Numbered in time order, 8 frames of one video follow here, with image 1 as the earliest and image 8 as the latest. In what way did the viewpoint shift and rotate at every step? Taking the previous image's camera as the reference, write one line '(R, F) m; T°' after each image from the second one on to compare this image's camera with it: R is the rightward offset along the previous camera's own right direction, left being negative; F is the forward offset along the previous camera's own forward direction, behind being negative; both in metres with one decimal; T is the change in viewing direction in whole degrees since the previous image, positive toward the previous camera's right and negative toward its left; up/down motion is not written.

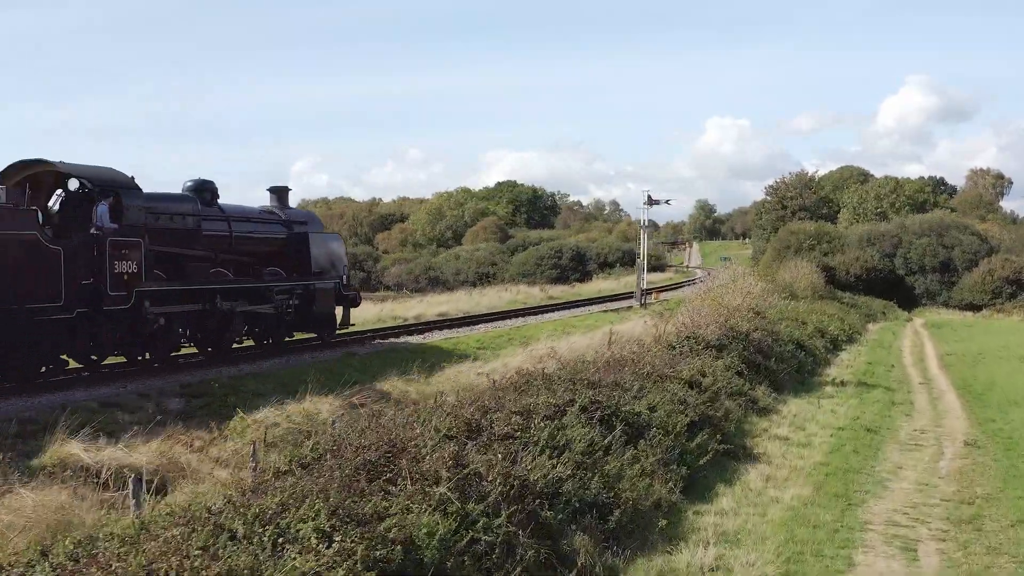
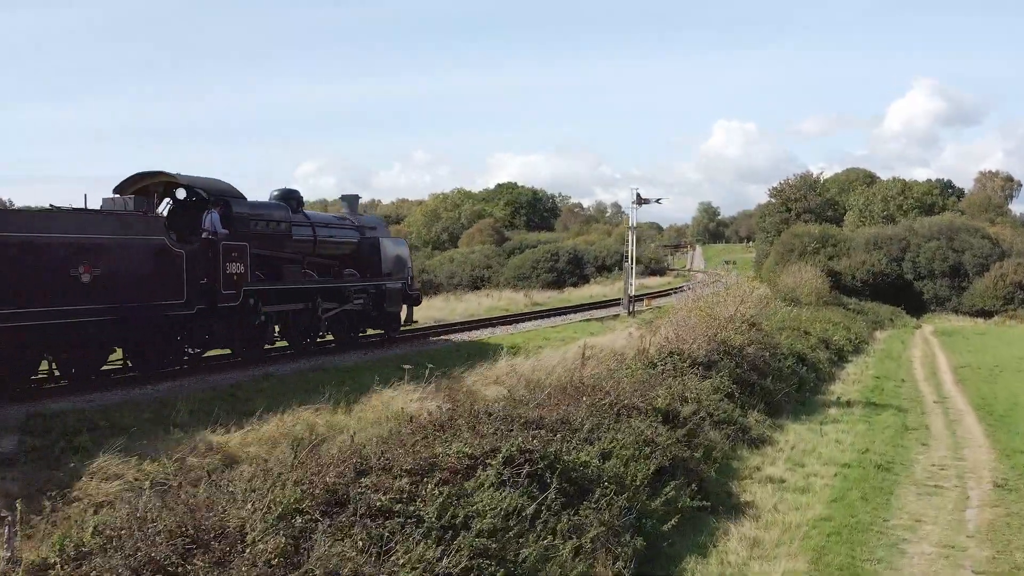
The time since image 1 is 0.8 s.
(+0.6, +2.3) m; 0°
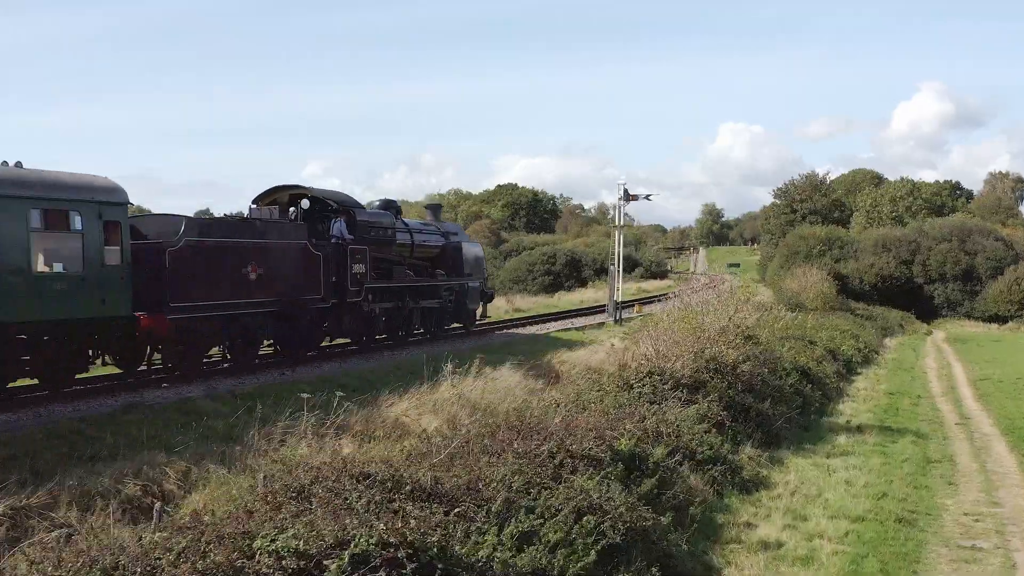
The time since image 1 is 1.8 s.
(+0.6, +2.4) m; 0°
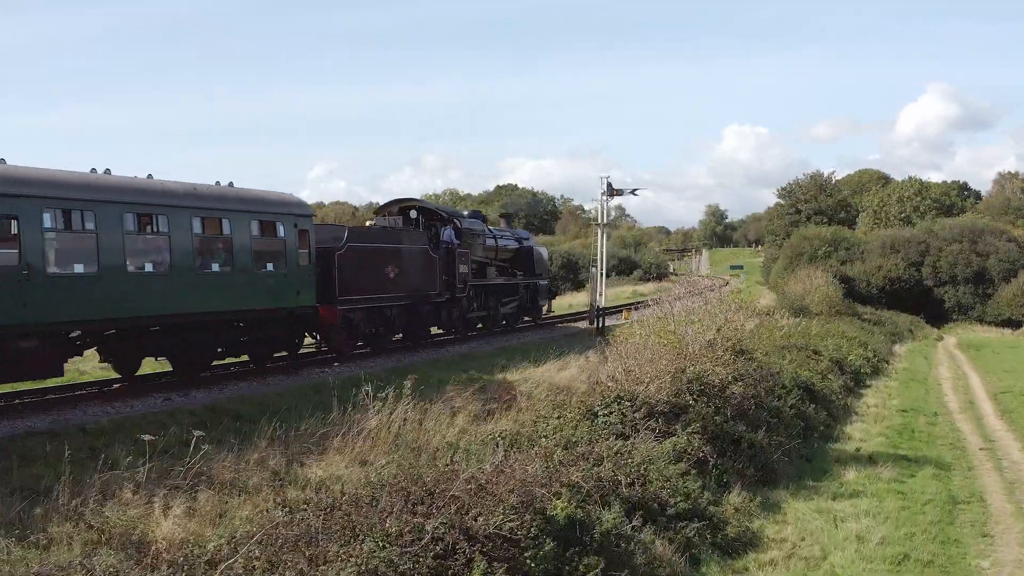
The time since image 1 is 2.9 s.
(+0.5, +2.3) m; 0°
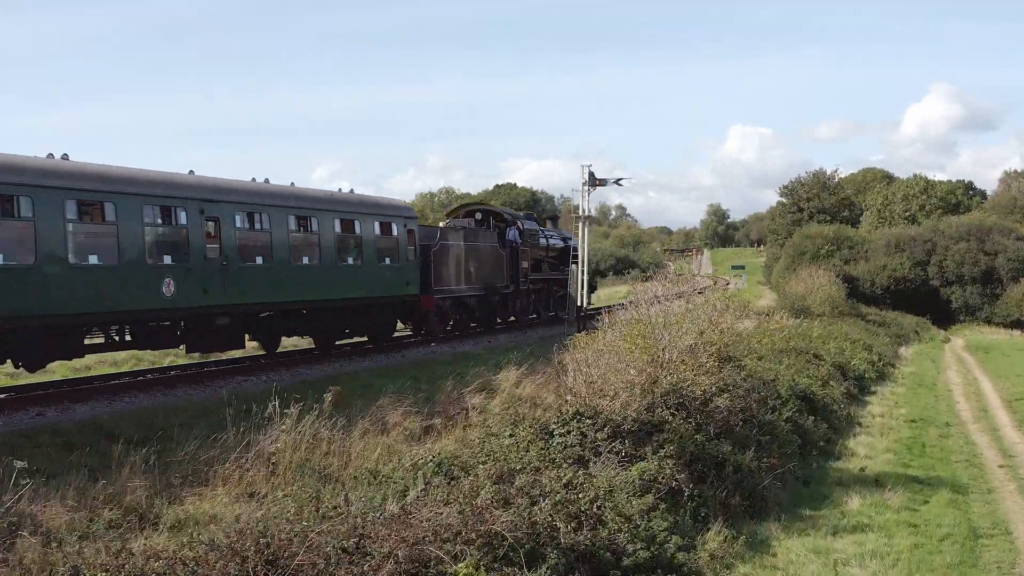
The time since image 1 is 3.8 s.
(+0.4, +1.7) m; 0°
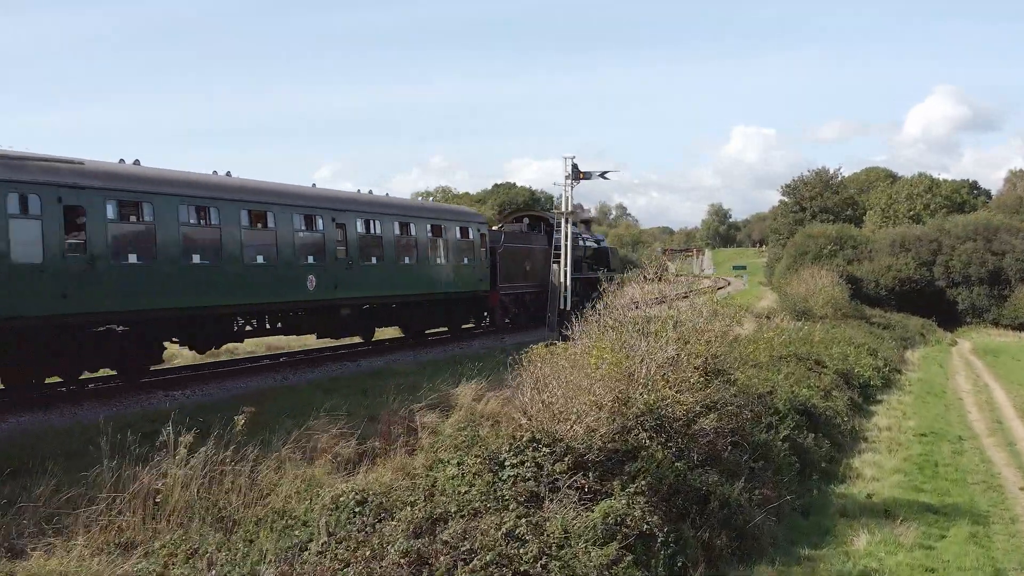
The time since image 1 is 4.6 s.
(+0.3, +1.4) m; 0°
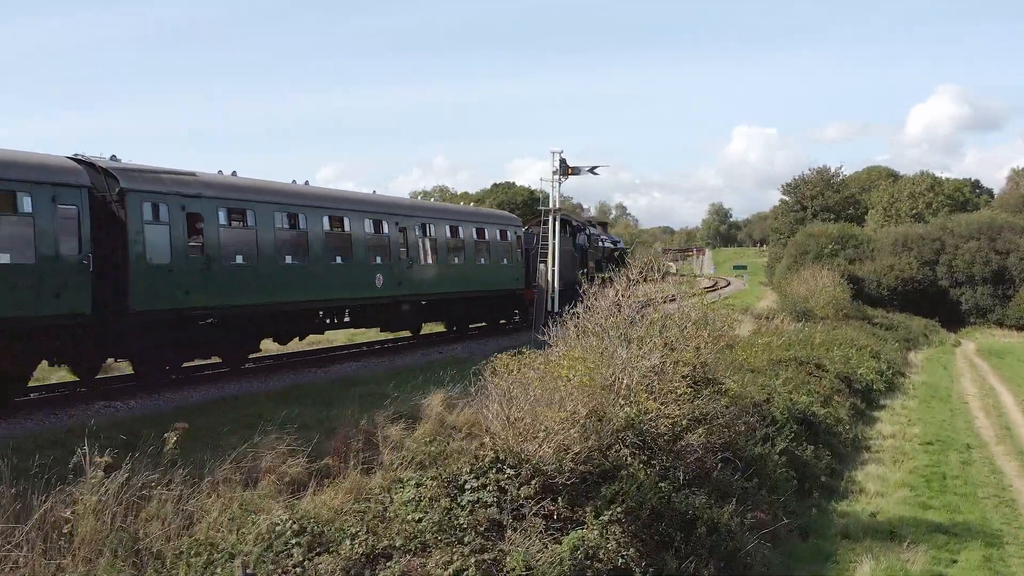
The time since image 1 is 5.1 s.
(+0.2, +0.8) m; 0°
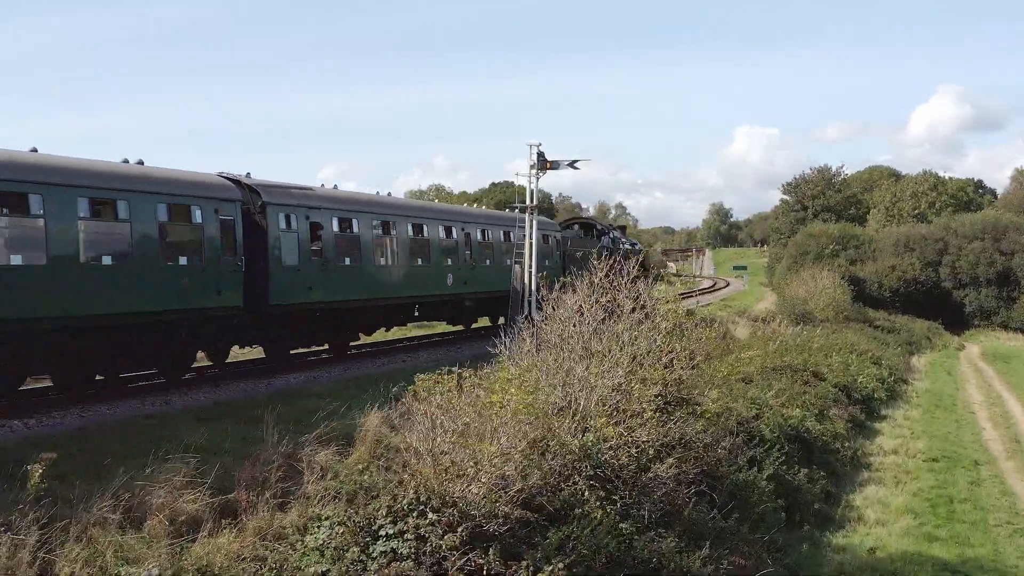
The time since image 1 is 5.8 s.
(+0.3, +1.1) m; 0°
